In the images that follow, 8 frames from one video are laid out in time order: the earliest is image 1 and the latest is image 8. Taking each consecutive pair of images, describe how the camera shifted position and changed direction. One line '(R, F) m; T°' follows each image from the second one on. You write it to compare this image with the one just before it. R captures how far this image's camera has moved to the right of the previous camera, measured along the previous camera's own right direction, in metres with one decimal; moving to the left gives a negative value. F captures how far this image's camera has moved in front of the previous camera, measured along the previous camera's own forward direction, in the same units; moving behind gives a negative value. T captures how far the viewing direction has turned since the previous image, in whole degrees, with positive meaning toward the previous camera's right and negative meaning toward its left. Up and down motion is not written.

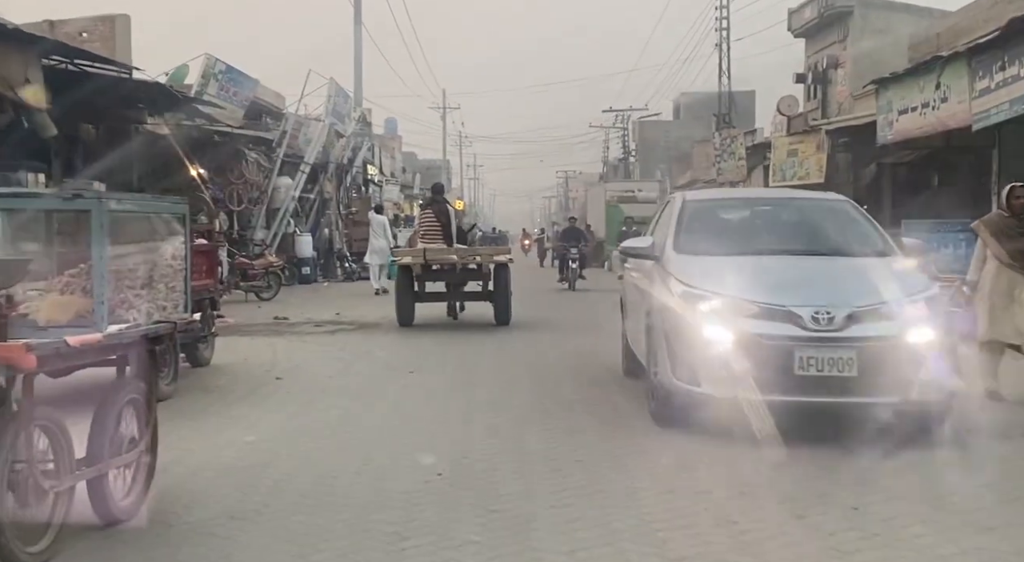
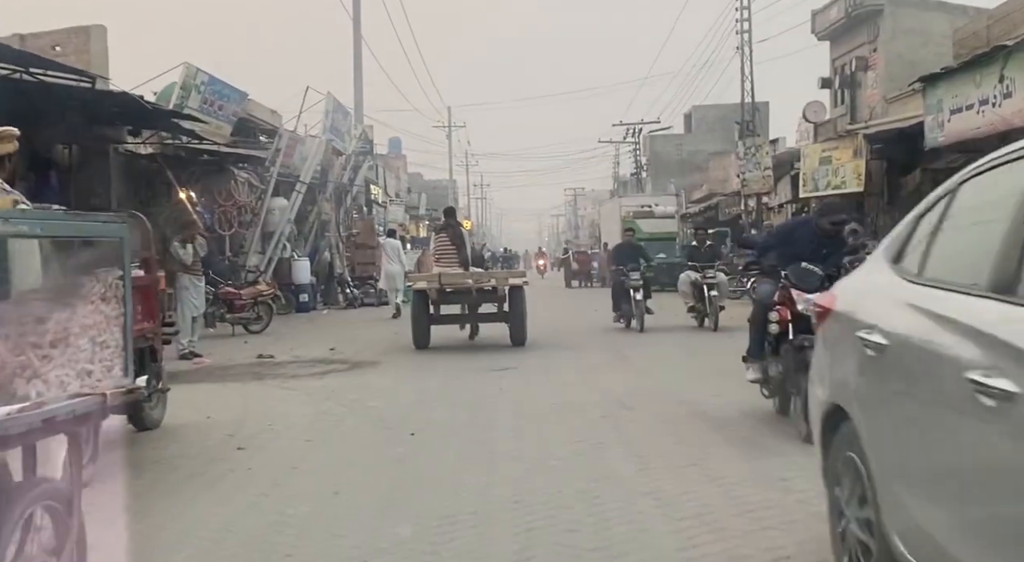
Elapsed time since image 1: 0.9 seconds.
(-0.1, +2.0) m; 0°
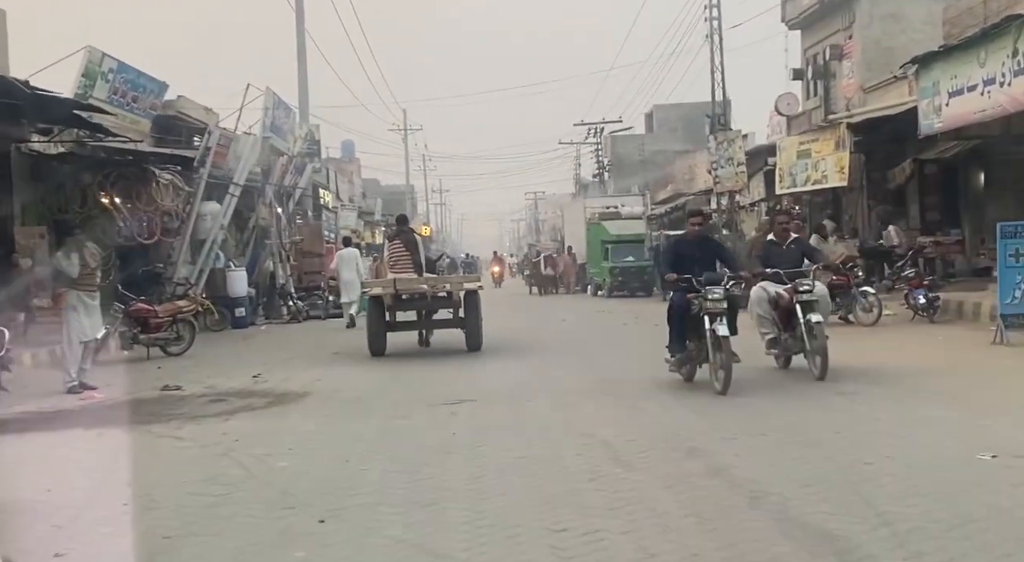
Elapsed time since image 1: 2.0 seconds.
(+0.1, +2.1) m; +2°
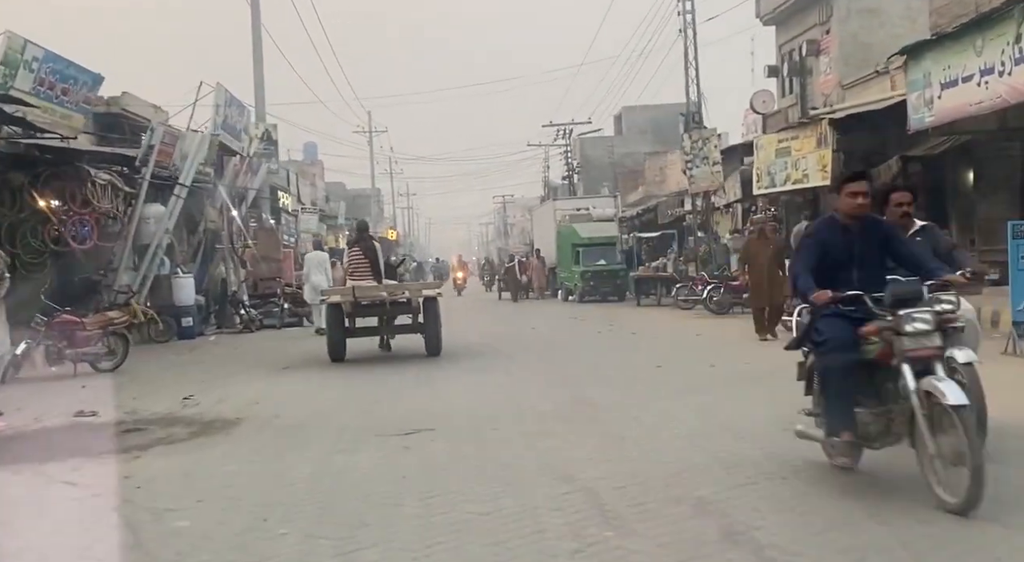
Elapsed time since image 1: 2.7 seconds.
(0.0, +1.3) m; +2°
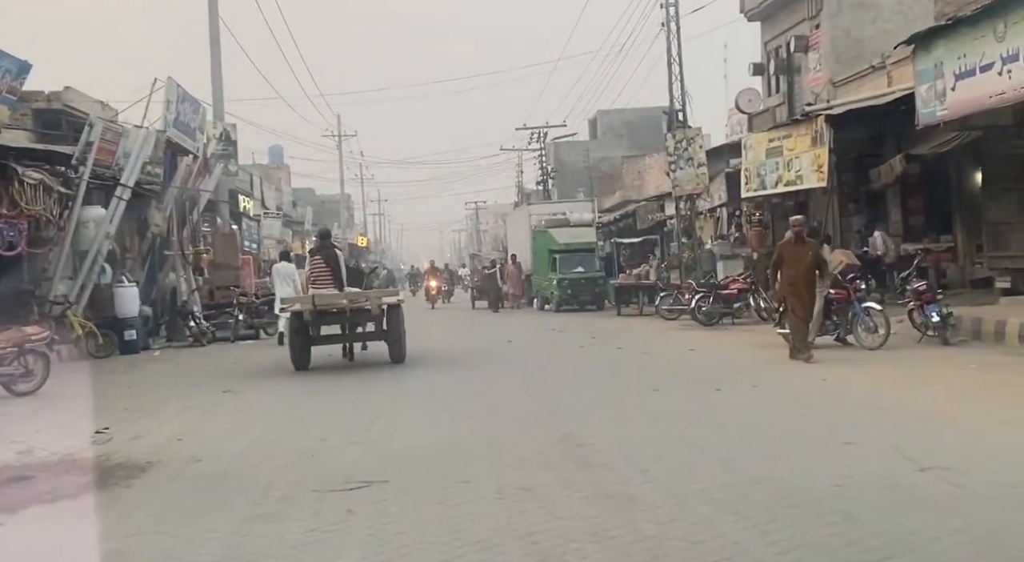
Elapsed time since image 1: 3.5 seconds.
(0.0, +1.6) m; +1°
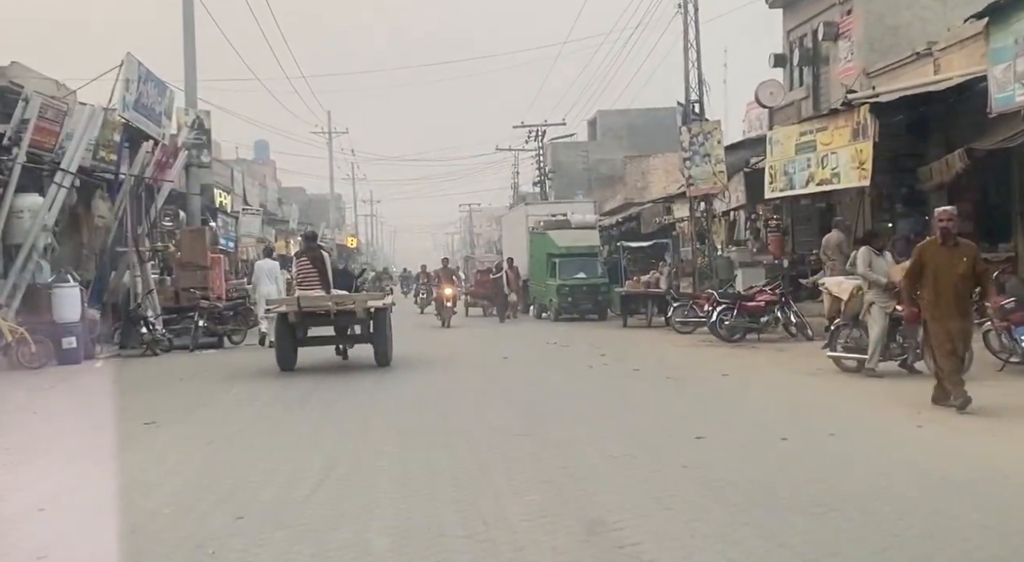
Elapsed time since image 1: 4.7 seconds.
(-0.1, +2.5) m; 0°
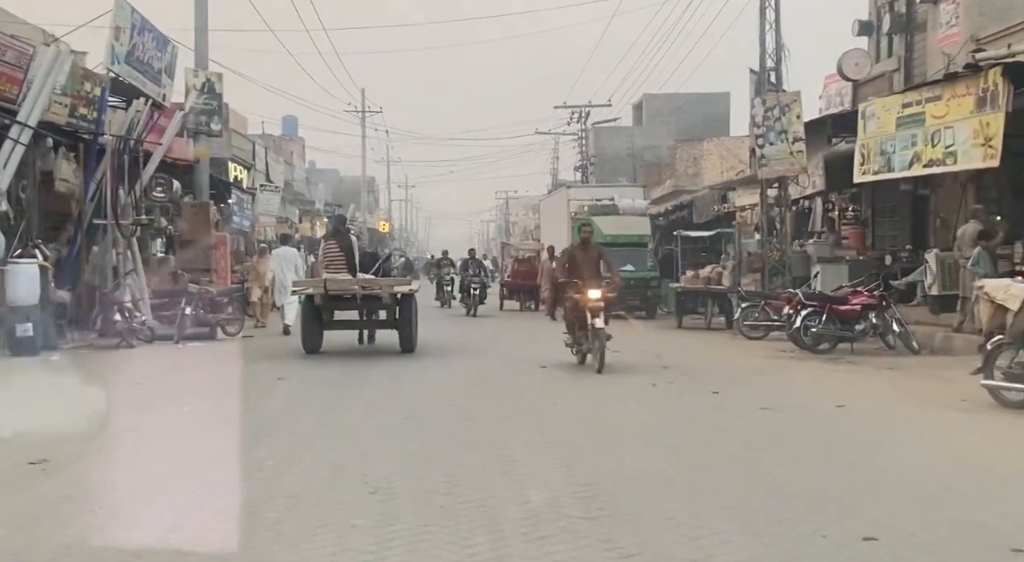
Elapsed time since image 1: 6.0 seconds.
(-0.1, +3.0) m; -2°
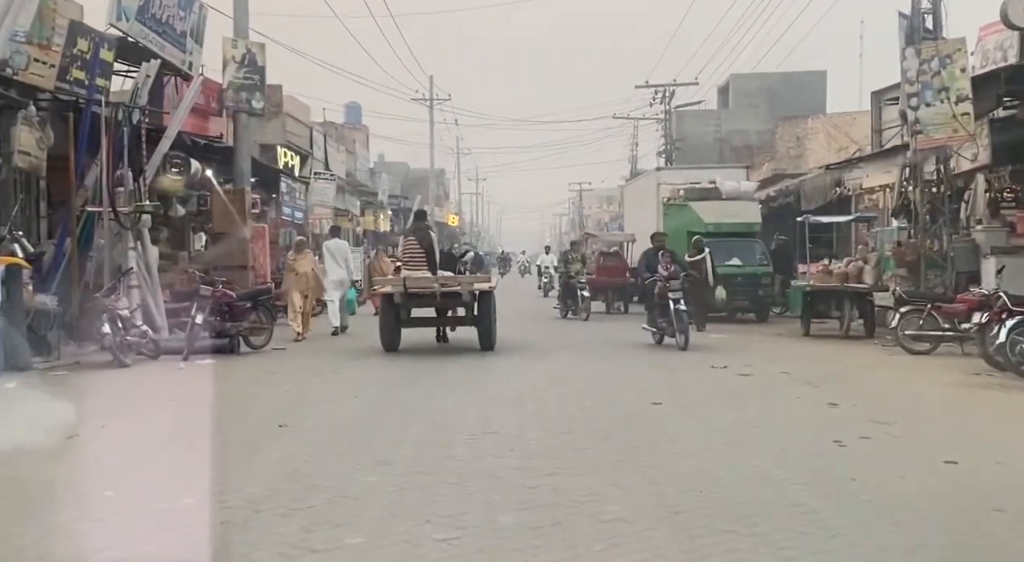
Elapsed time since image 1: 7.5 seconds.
(-0.3, +3.7) m; -4°
